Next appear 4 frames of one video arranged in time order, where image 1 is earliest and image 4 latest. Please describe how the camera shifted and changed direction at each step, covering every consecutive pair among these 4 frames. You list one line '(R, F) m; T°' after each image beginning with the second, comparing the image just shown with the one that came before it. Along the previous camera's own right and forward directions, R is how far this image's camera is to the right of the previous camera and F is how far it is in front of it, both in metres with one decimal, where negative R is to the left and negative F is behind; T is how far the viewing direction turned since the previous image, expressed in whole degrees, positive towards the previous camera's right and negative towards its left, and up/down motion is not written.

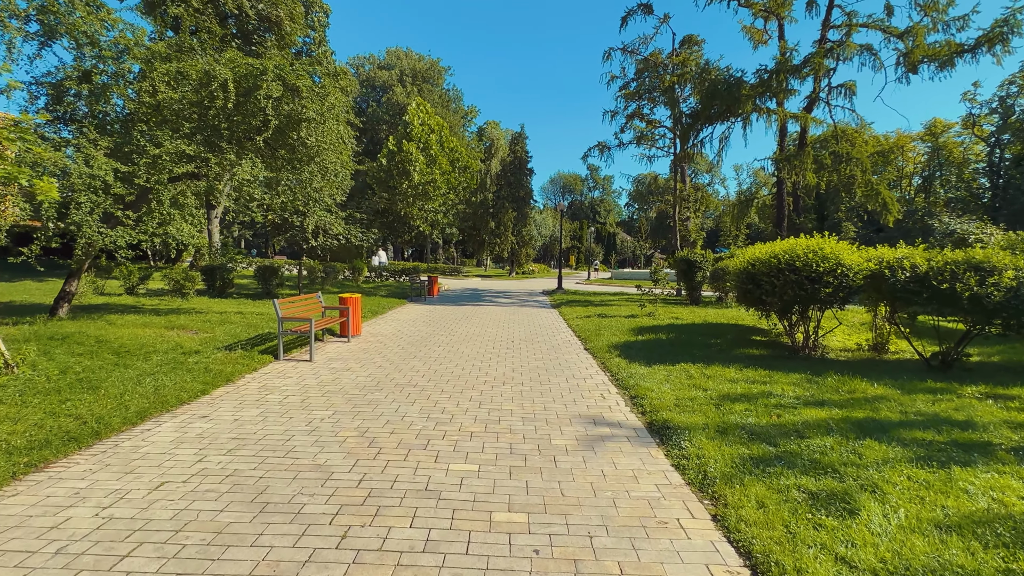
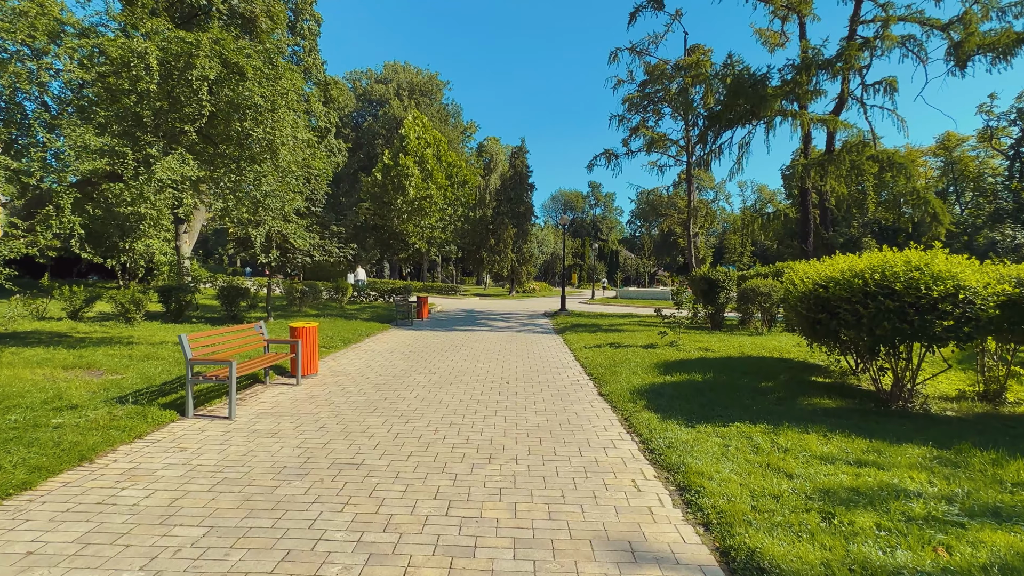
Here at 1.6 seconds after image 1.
(+0.1, +1.9) m; 0°
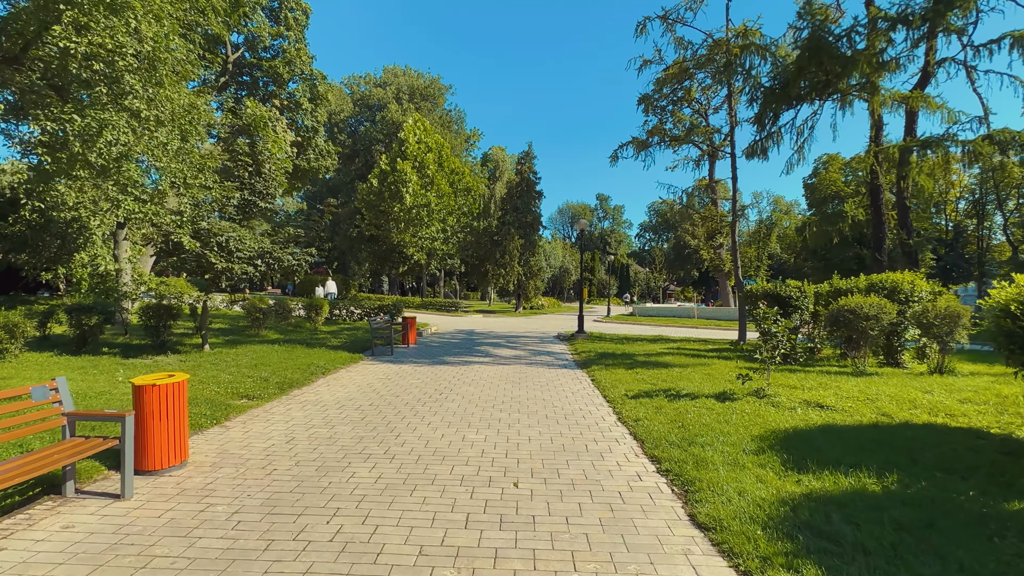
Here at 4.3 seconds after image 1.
(0.0, +3.3) m; -1°
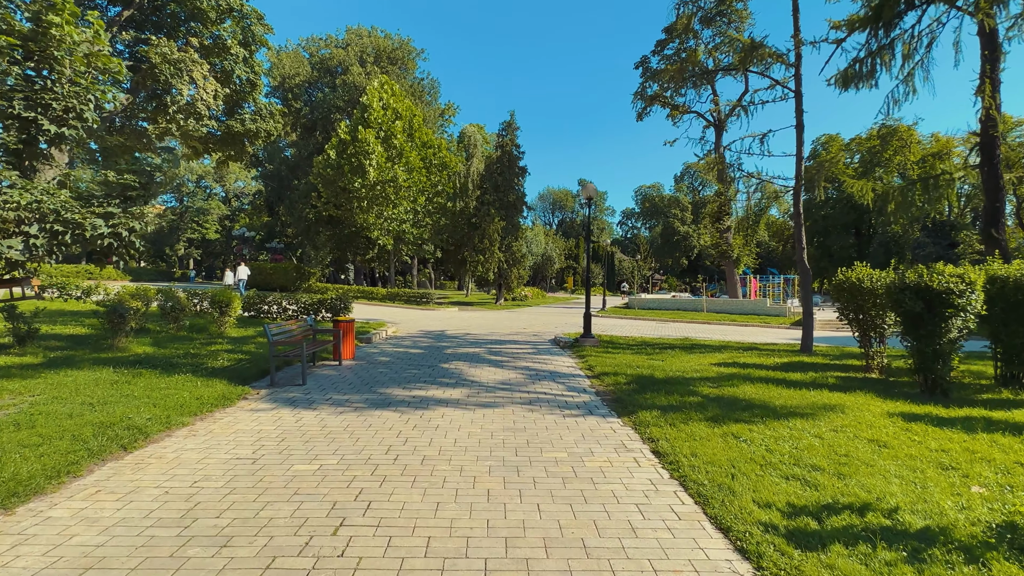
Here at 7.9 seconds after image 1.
(-0.1, +4.5) m; +2°
